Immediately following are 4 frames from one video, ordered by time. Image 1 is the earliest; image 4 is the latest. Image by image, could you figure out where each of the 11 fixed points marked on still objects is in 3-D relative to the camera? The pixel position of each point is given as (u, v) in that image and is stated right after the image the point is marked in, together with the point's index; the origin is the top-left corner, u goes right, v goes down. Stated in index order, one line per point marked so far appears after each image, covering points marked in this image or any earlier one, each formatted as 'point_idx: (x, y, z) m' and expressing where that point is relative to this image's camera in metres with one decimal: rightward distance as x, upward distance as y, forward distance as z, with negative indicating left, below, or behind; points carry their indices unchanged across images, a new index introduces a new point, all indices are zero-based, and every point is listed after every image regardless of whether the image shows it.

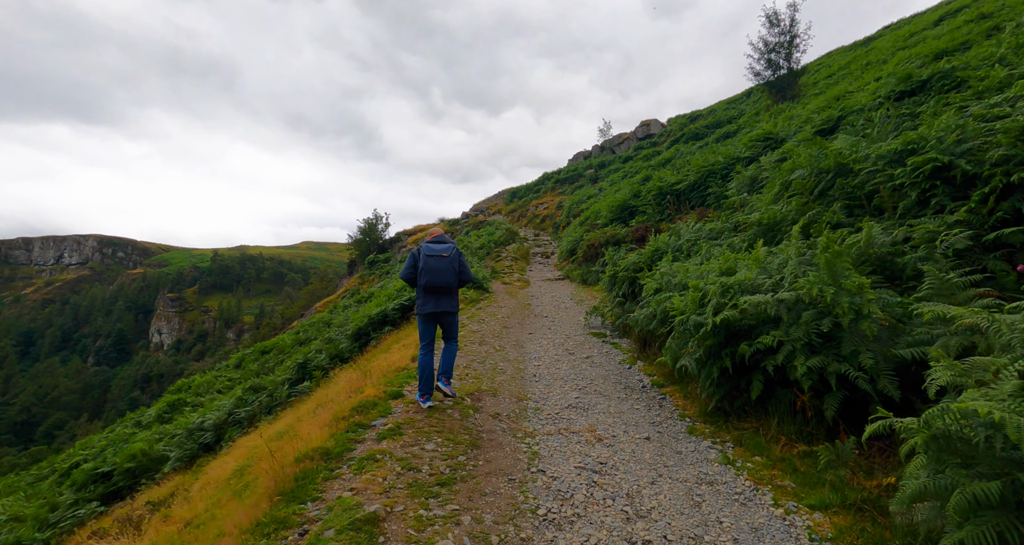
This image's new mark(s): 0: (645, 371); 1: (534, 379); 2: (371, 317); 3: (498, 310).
0: (+2.1, -1.6, +7.4) m
1: (+0.3, -1.7, +7.4) m
2: (-5.8, -1.8, +18.9) m
3: (-0.4, -1.1, +14.0) m
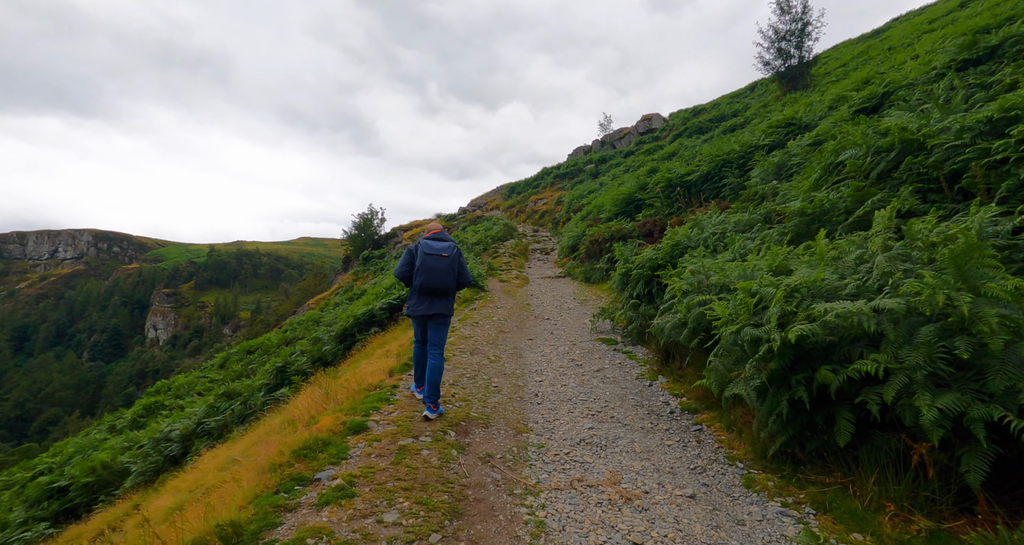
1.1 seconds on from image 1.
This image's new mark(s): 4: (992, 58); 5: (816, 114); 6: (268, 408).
0: (+2.1, -1.5, +6.1) m
1: (+0.3, -1.7, +6.1) m
2: (-5.8, -1.7, +17.5) m
3: (-0.5, -1.0, +12.7) m
4: (+8.4, +3.7, +8.1) m
5: (+9.5, +5.0, +14.5) m
6: (-7.3, -4.0, +13.9) m
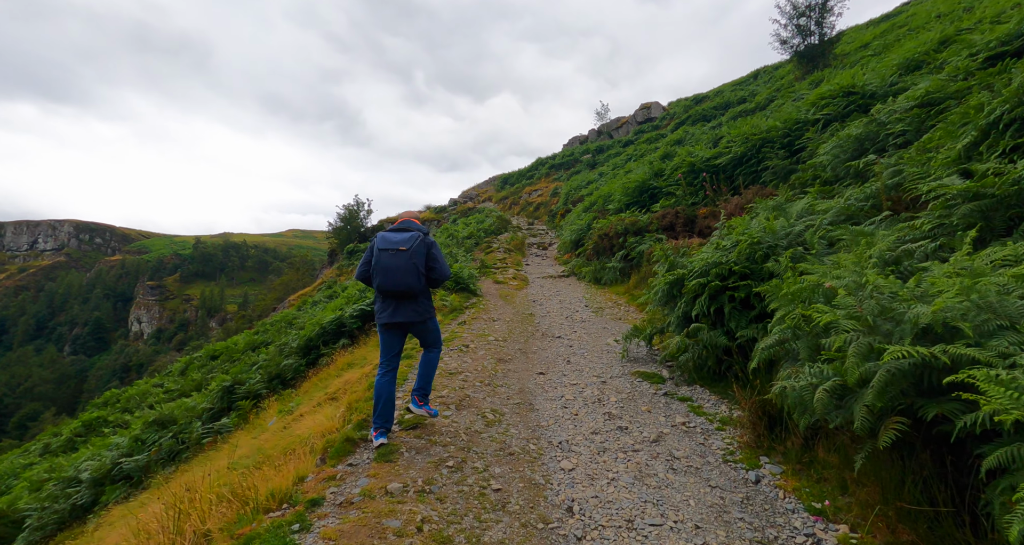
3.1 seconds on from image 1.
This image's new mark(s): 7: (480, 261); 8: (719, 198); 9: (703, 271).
0: (+2.2, -1.7, +3.4) m
1: (+0.4, -1.8, +3.3) m
2: (-5.9, -1.7, +14.7) m
3: (-0.5, -1.1, +9.9) m
4: (+8.5, +3.6, +5.4) m
5: (+9.5, +4.9, +11.8) m
6: (-7.3, -4.0, +11.0) m
7: (-1.3, +0.5, +19.5) m
8: (+6.4, +2.3, +14.4) m
9: (+2.6, 0.0, +6.4) m
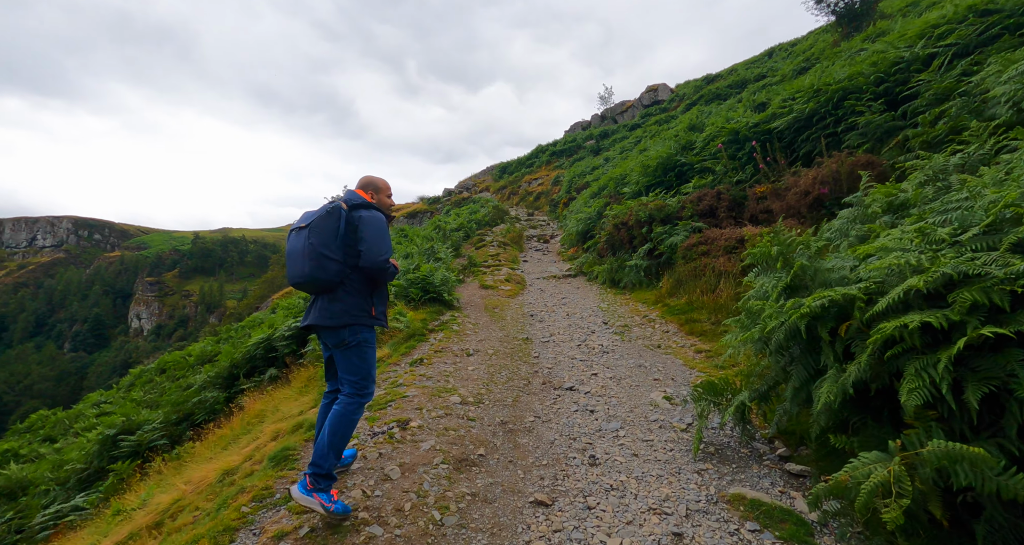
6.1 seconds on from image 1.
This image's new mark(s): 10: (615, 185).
0: (+2.0, -1.9, -0.3) m
1: (+0.2, -2.0, -0.3) m
2: (-6.2, -1.7, +11.0) m
3: (-0.7, -1.2, +6.2) m
4: (+8.2, +3.5, +1.7) m
5: (+9.2, +4.9, +8.0) m
6: (-7.5, -4.2, +7.4) m
7: (-1.6, +0.5, +15.9) m
8: (+6.2, +2.3, +10.7) m
9: (+2.4, -0.1, +2.7) m
10: (+4.1, +3.4, +18.5) m
